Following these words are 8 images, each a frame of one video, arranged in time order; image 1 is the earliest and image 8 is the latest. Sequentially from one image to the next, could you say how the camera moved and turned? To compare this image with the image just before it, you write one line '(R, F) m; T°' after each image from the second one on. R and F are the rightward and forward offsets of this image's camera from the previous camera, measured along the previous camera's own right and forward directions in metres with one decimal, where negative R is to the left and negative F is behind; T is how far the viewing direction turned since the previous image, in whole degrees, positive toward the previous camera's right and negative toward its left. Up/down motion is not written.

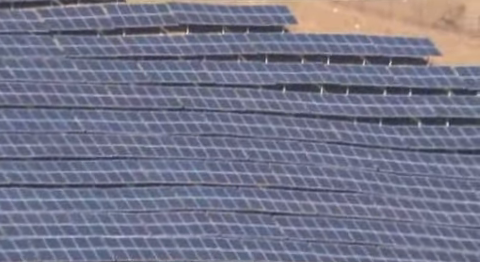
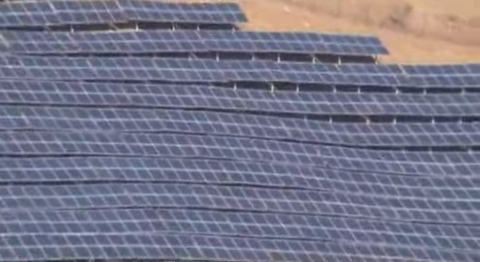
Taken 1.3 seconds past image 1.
(0.0, -0.5) m; +2°
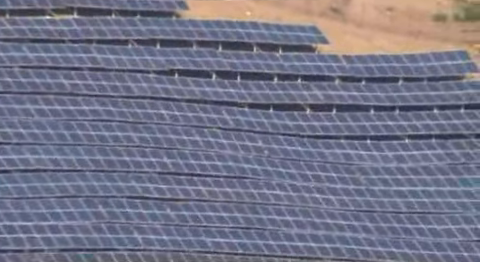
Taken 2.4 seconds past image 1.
(-2.8, +0.3) m; +5°
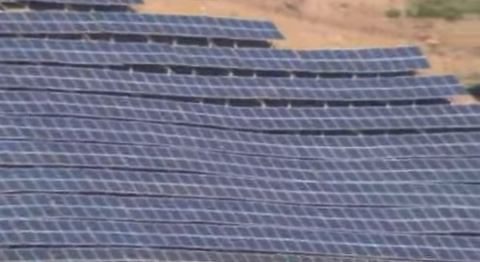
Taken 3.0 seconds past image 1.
(-0.7, -0.3) m; +2°
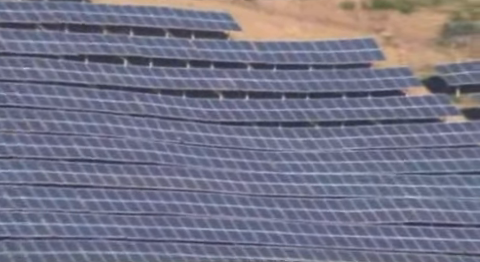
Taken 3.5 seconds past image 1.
(-1.4, -0.3) m; +3°
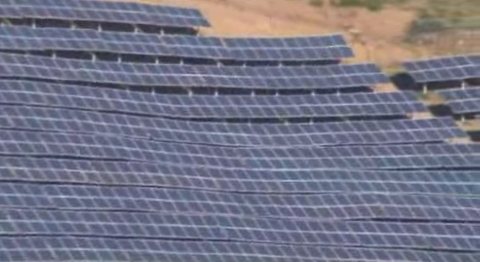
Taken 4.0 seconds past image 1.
(-1.3, -0.1) m; +2°
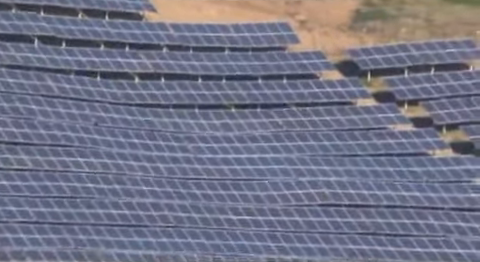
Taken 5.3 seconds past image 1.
(-2.2, +0.1) m; +4°
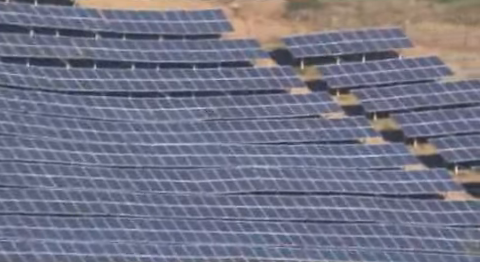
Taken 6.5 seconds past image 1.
(-2.6, +0.6) m; +5°
